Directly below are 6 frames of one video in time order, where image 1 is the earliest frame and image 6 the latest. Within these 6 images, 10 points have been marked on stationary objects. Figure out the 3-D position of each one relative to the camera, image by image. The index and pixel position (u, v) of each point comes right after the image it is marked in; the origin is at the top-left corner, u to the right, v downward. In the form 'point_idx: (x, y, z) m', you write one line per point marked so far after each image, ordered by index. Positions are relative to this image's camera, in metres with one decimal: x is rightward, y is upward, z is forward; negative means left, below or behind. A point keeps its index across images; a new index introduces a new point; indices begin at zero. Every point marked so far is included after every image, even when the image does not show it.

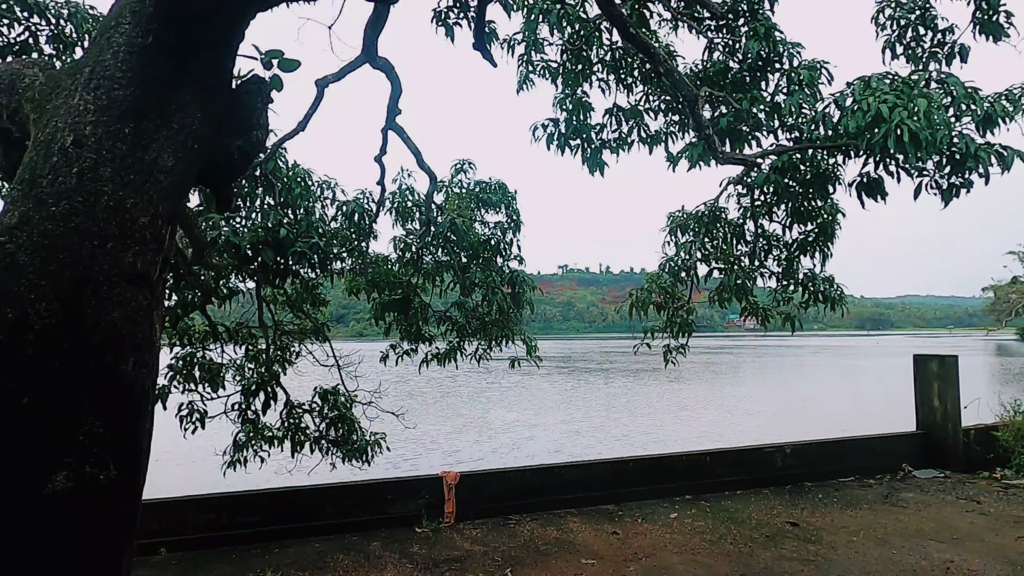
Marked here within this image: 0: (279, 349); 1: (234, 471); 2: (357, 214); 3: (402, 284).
0: (-1.7, -0.5, +4.5) m
1: (-1.8, -1.2, +4.0) m
2: (-1.0, +0.5, +4.0) m
3: (-0.8, 0.0, +4.2) m
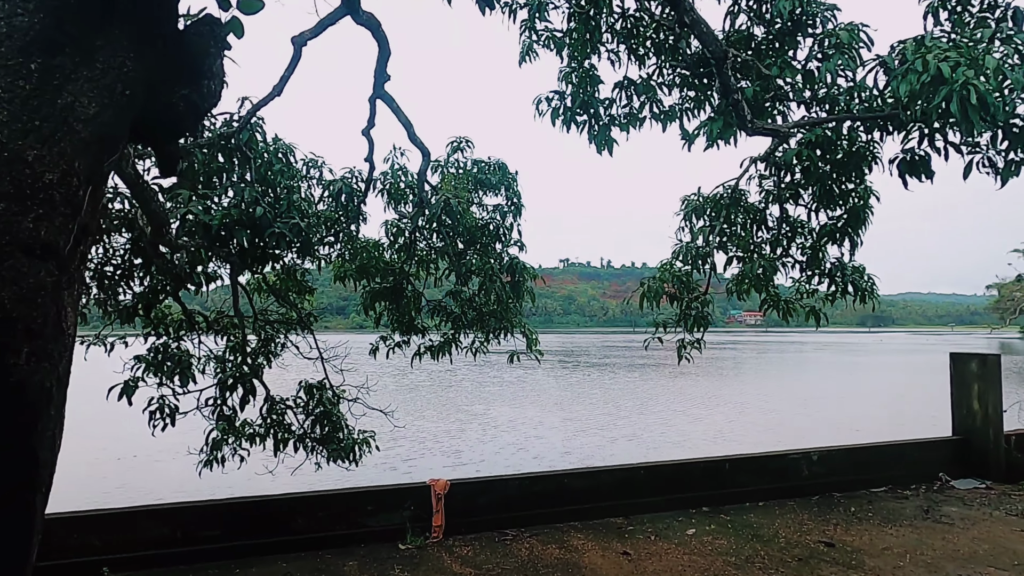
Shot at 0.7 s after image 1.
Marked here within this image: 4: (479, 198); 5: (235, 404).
0: (-1.7, -0.4, +4.2) m
1: (-1.8, -1.1, +3.7) m
2: (-1.0, +0.6, +3.7) m
3: (-0.8, +0.1, +3.9) m
4: (-0.2, +0.6, +3.8) m
5: (-1.6, -0.7, +3.5) m
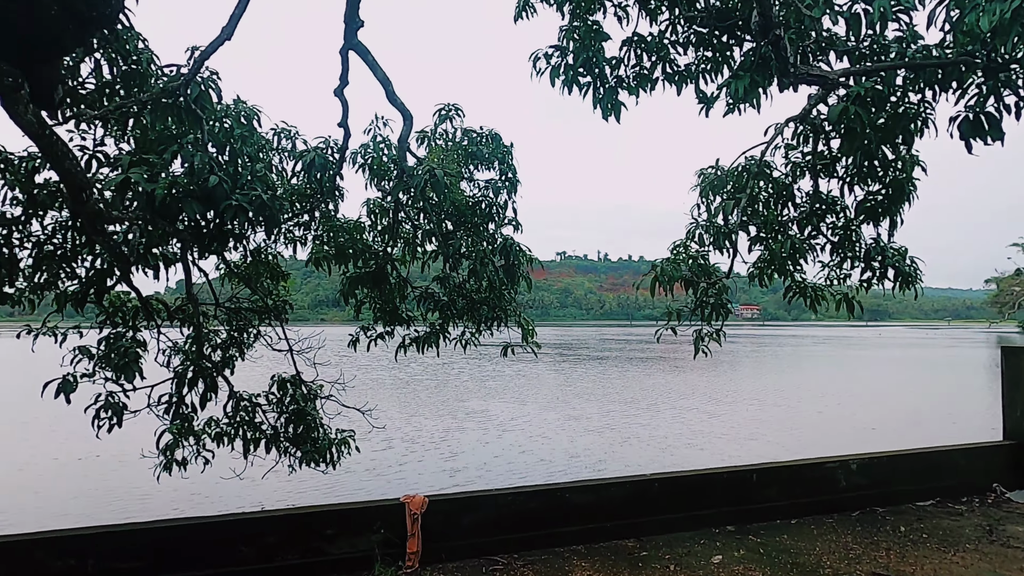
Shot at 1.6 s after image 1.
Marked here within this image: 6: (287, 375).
0: (-1.7, -0.3, +3.8) m
1: (-1.9, -1.0, +3.4) m
2: (-1.0, +0.7, +3.3) m
3: (-0.8, +0.2, +3.6) m
4: (-0.2, +0.6, +3.4) m
5: (-1.6, -0.6, +3.2) m
6: (-1.4, -0.5, +3.7) m
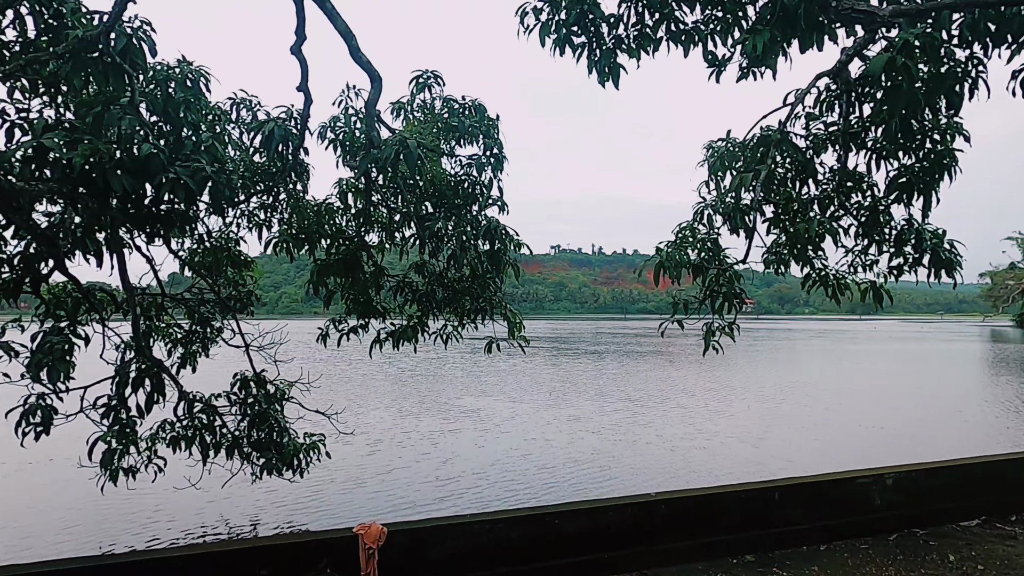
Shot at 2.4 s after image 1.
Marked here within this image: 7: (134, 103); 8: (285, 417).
0: (-1.8, -0.2, +3.4) m
1: (-2.0, -1.0, +3.0) m
2: (-1.1, +0.7, +2.9) m
3: (-0.9, +0.2, +3.2) m
4: (-0.3, +0.7, +3.1) m
5: (-1.7, -0.5, +2.8) m
6: (-1.4, -0.5, +3.4) m
7: (-1.4, +0.7, +2.3) m
8: (-1.2, -0.7, +3.3) m
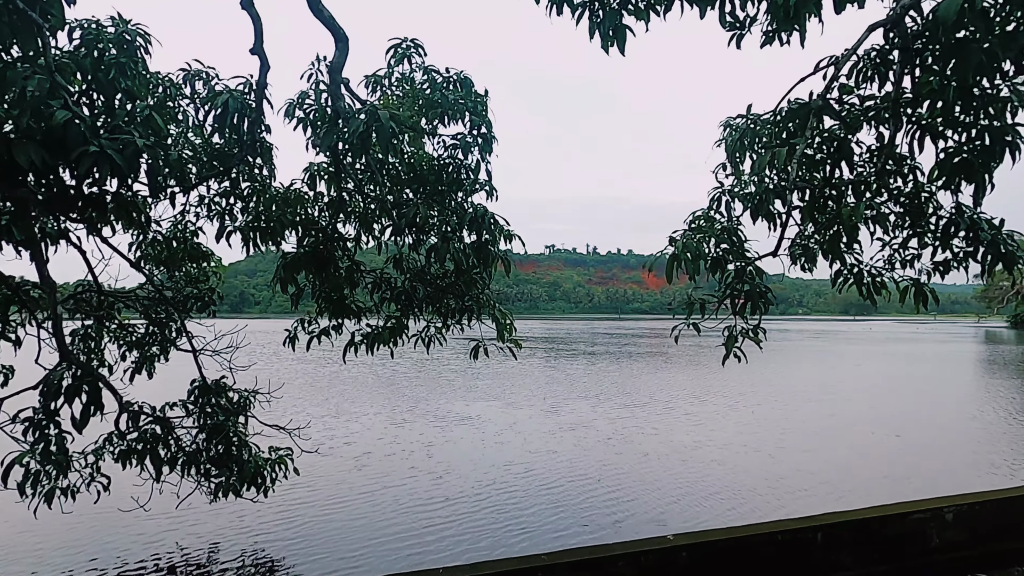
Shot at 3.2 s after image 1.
0: (-1.8, -0.2, +3.1) m
1: (-2.0, -1.0, +2.6) m
2: (-1.2, +0.7, +2.6) m
3: (-0.9, +0.3, +2.9) m
4: (-0.3, +0.7, +2.7) m
5: (-1.8, -0.5, +2.5) m
6: (-1.5, -0.5, +3.0) m
7: (-1.4, +0.7, +1.9) m
8: (-1.3, -0.7, +3.0) m
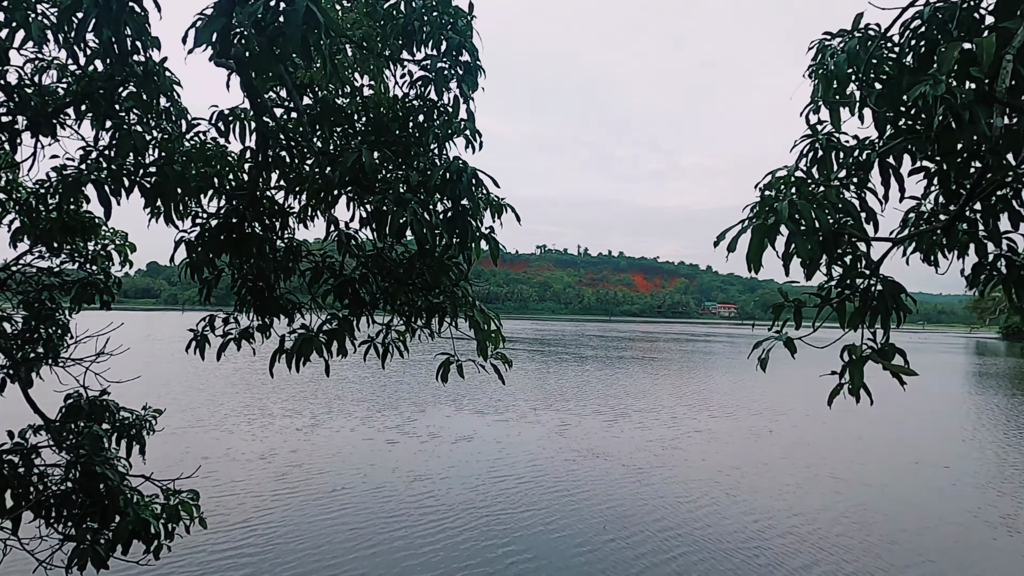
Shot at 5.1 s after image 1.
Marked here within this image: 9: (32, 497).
0: (-1.9, -0.1, +2.3) m
1: (-2.1, -0.9, +1.8) m
2: (-1.2, +0.8, +1.8) m
3: (-0.9, +0.3, +2.1) m
4: (-0.4, +0.7, +1.9) m
5: (-1.8, -0.4, +1.7) m
6: (-1.5, -0.4, +2.2) m
7: (-1.4, +0.8, +1.1) m
8: (-1.3, -0.6, +2.2) m
9: (-1.6, -0.7, +2.0) m
